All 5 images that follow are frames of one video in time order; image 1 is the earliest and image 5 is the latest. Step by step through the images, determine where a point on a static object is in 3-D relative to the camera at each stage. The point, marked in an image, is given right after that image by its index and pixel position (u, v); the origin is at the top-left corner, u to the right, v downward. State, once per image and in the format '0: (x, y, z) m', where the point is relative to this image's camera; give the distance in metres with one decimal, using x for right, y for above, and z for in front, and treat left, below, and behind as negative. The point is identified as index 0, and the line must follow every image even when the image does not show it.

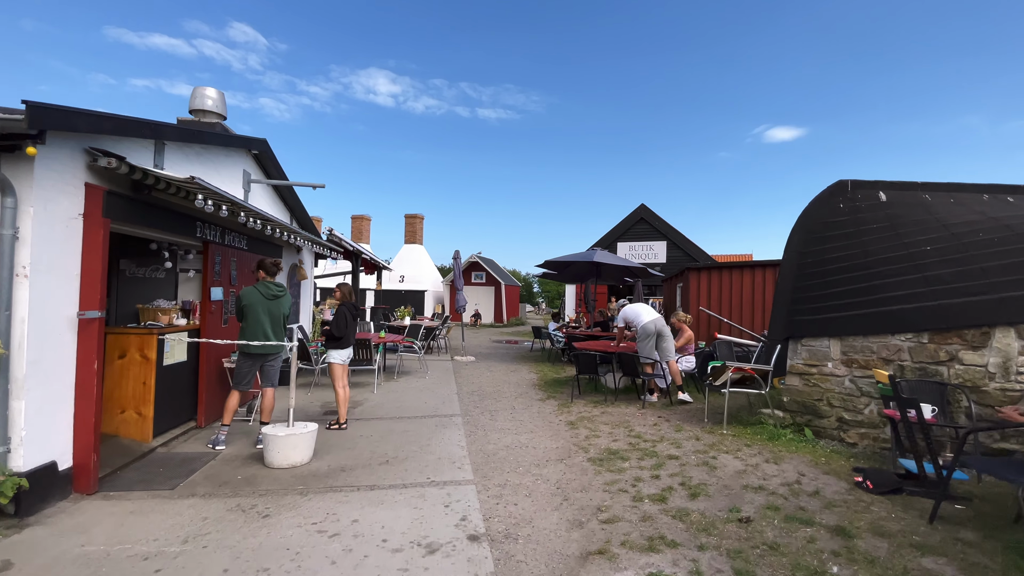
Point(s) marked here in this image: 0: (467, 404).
0: (-0.7, -1.7, +6.9) m
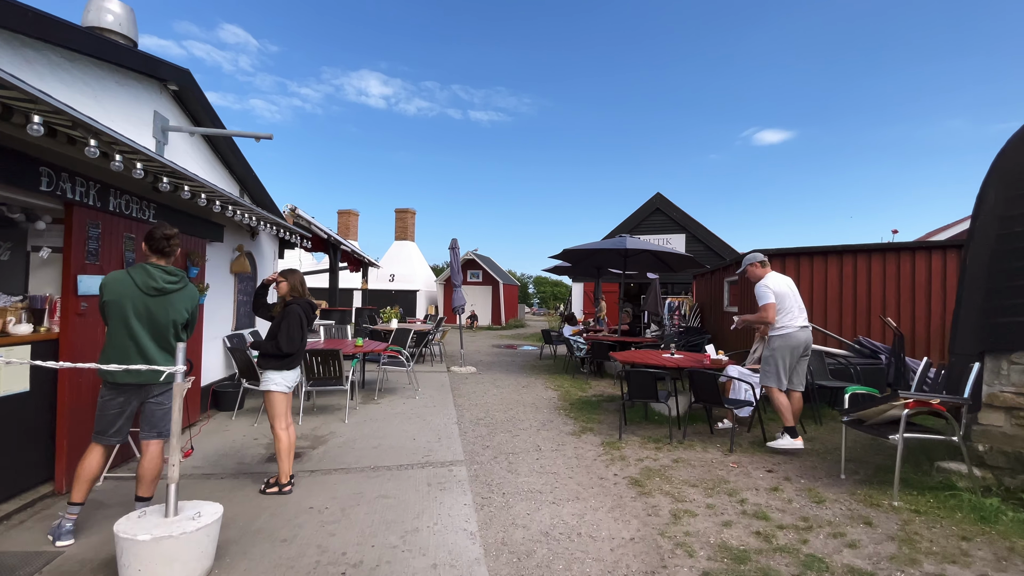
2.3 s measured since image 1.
0: (-0.4, -1.6, +4.8) m
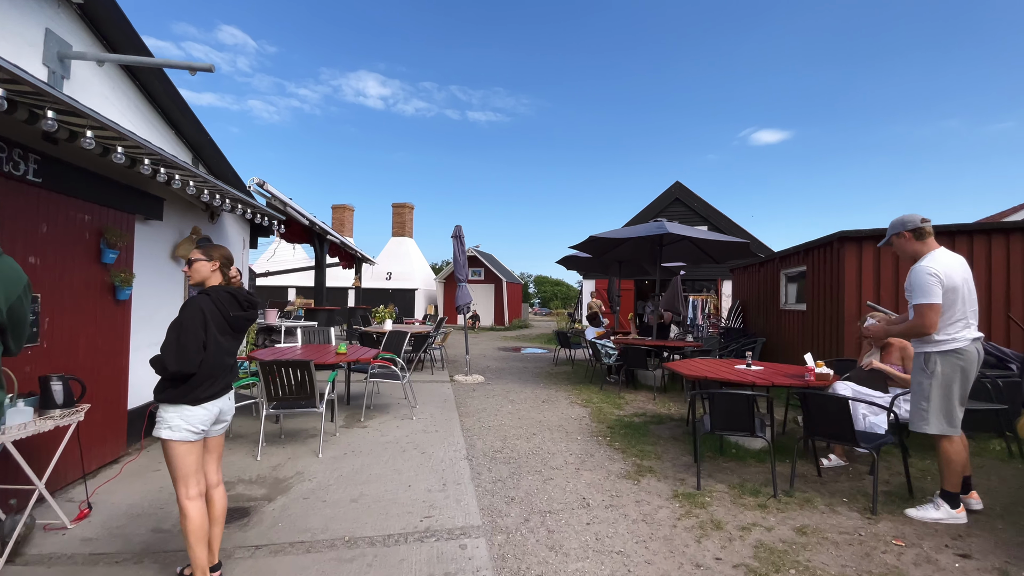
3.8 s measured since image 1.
0: (-0.2, -1.5, +3.5) m
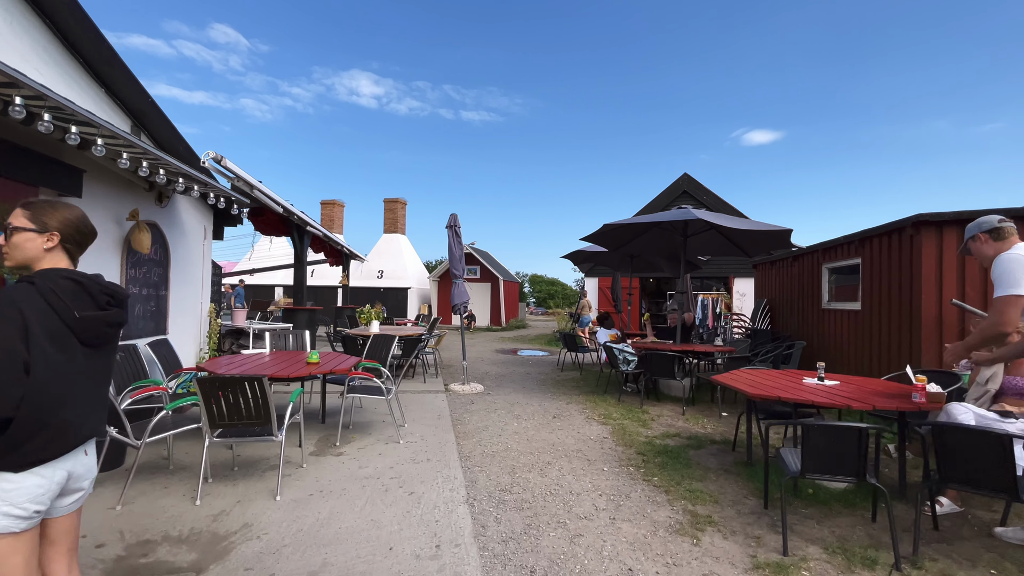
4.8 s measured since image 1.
0: (-0.1, -1.5, +2.5) m
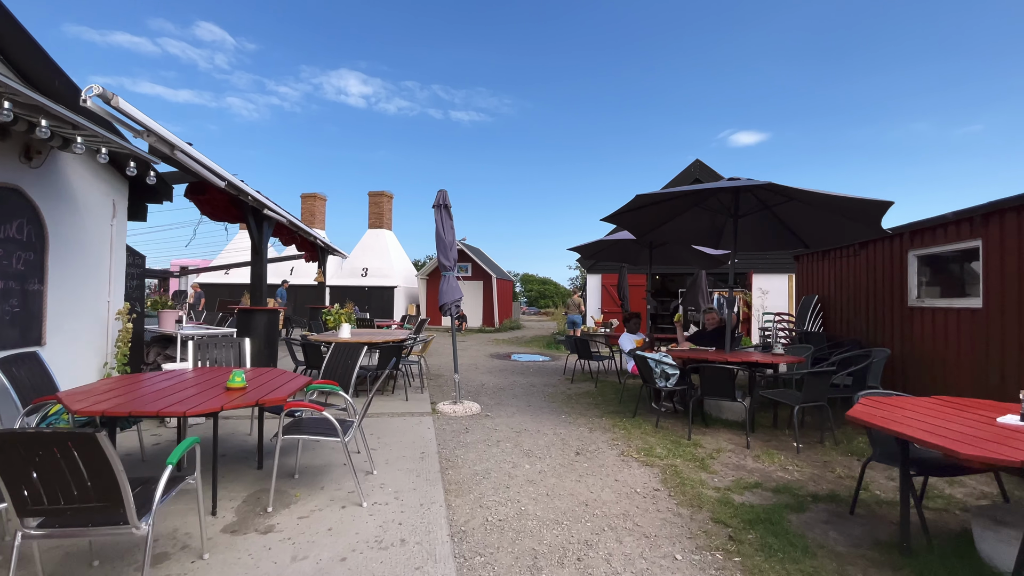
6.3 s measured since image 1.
0: (+0.1, -1.4, +1.1) m
